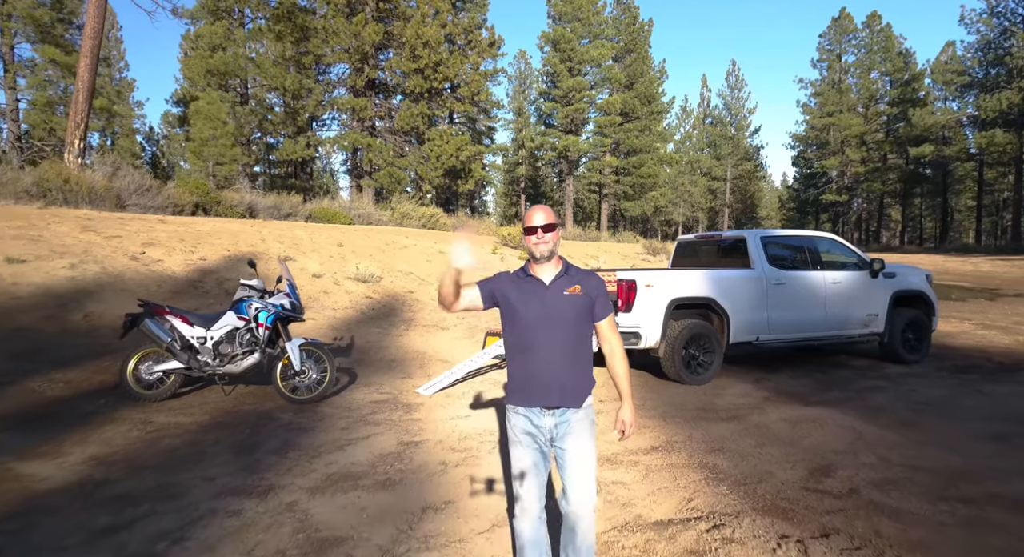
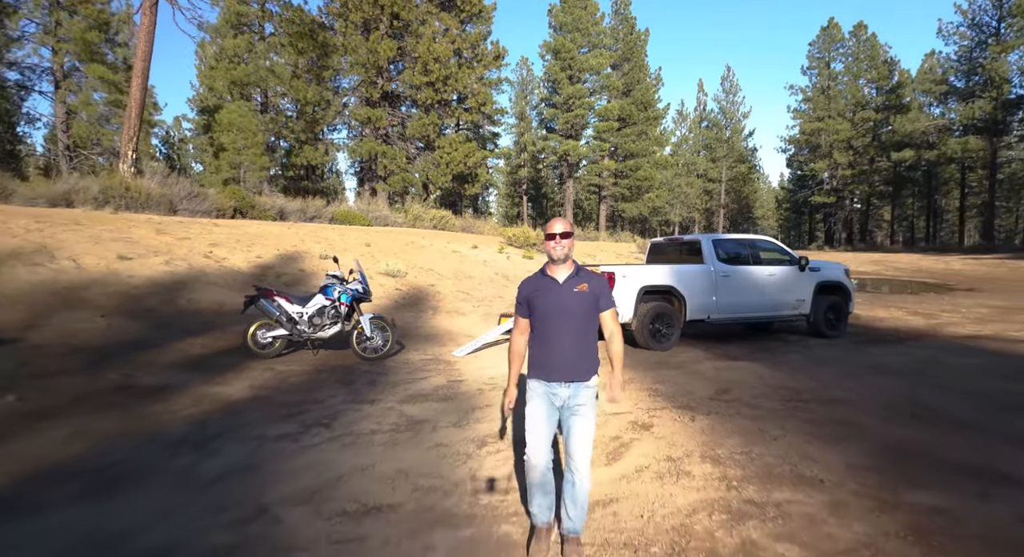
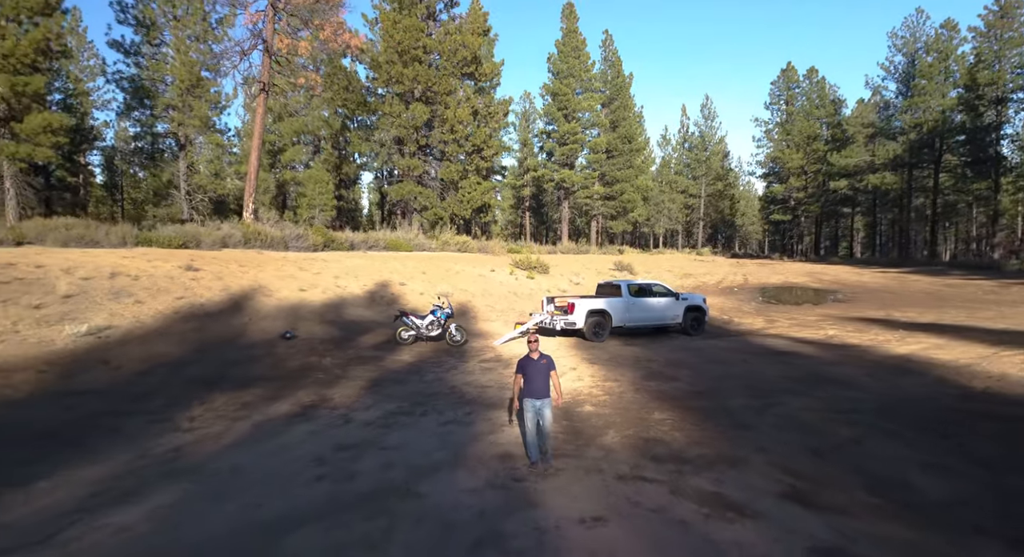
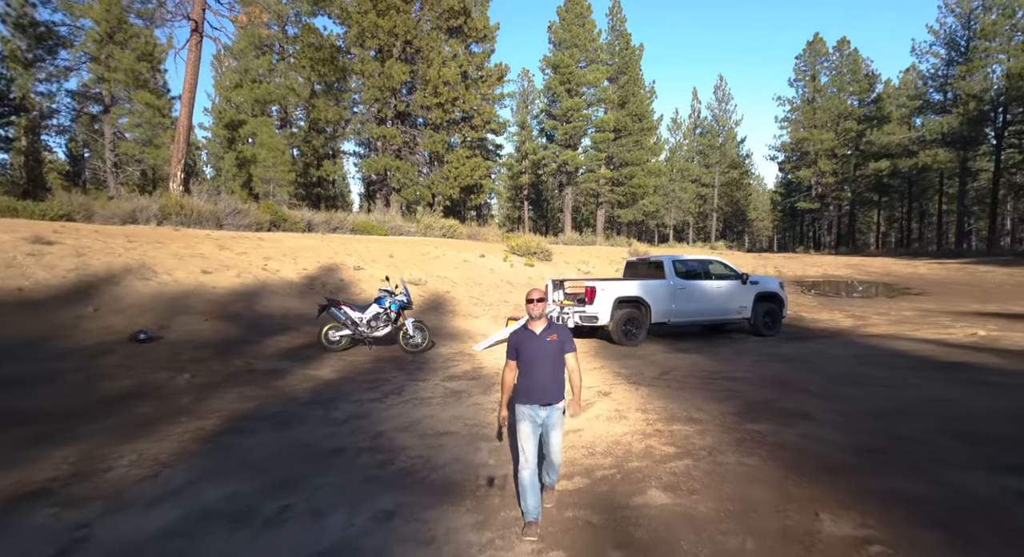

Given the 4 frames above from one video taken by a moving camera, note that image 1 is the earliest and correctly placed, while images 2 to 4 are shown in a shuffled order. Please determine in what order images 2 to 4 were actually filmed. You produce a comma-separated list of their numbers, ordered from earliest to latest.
2, 4, 3
